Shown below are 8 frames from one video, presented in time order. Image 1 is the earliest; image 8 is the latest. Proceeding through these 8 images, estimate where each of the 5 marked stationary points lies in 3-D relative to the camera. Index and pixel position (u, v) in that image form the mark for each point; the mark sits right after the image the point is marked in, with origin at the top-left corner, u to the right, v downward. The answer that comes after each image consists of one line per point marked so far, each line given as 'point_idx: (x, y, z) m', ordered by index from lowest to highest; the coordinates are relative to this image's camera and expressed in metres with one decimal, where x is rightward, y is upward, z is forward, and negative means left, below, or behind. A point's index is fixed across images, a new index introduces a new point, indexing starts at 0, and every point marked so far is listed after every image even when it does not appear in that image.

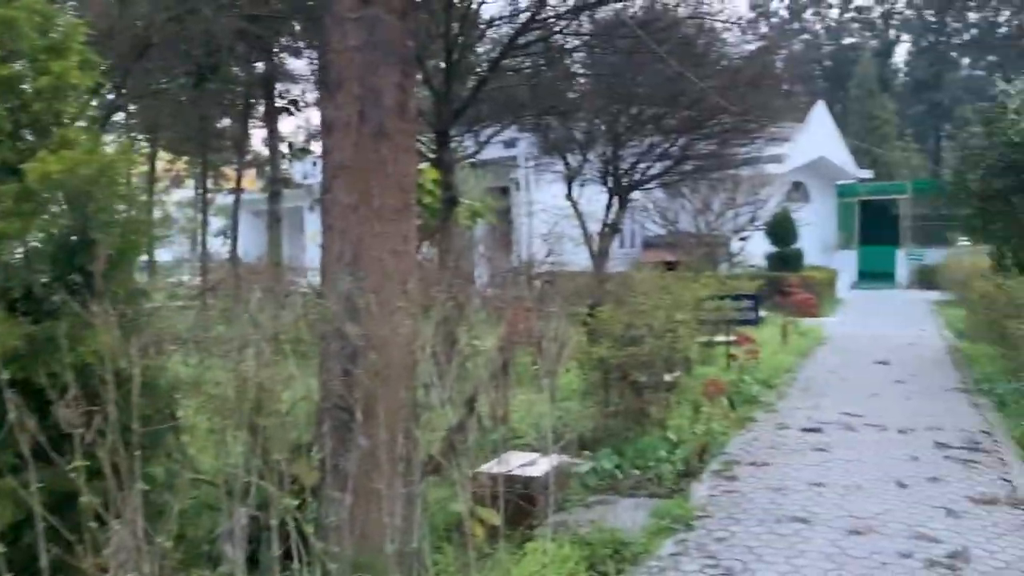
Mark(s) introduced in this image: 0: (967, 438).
0: (+3.4, -1.1, +6.4) m
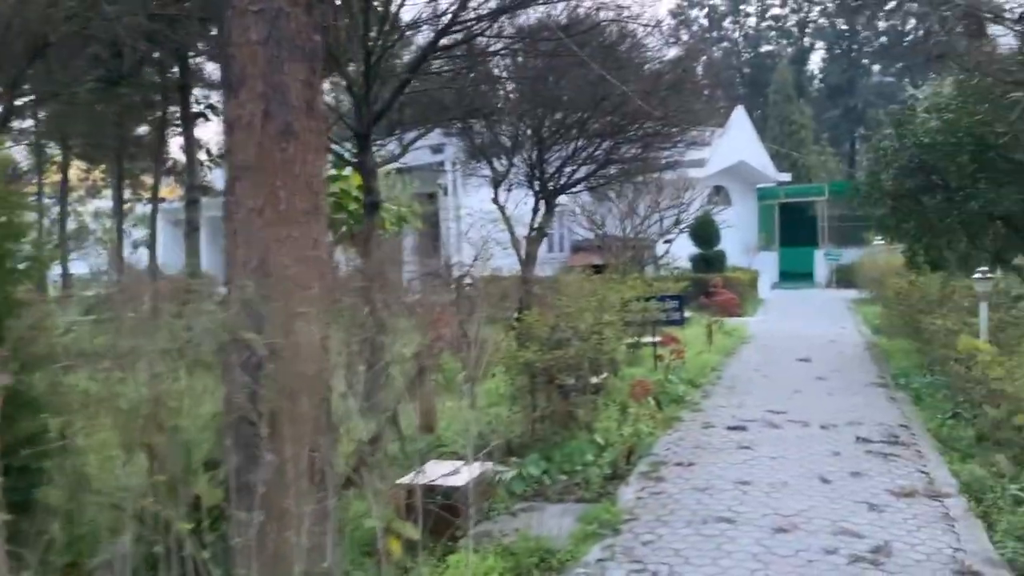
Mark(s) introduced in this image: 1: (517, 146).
0: (+2.8, -1.1, +6.5) m
1: (+0.1, +2.1, +12.7) m
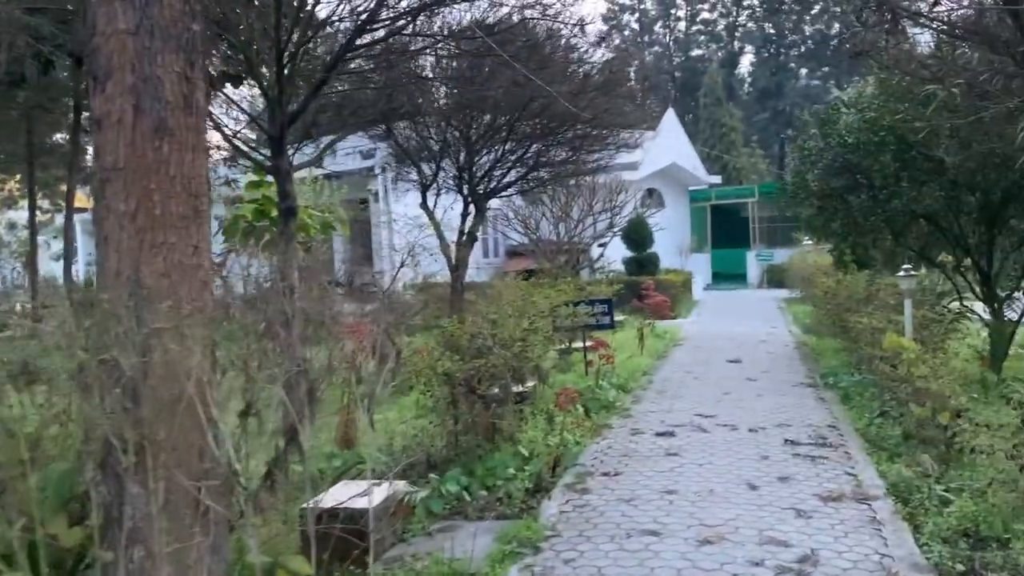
0: (+2.3, -1.1, +6.5) m
1: (-1.0, +2.0, +12.4) m
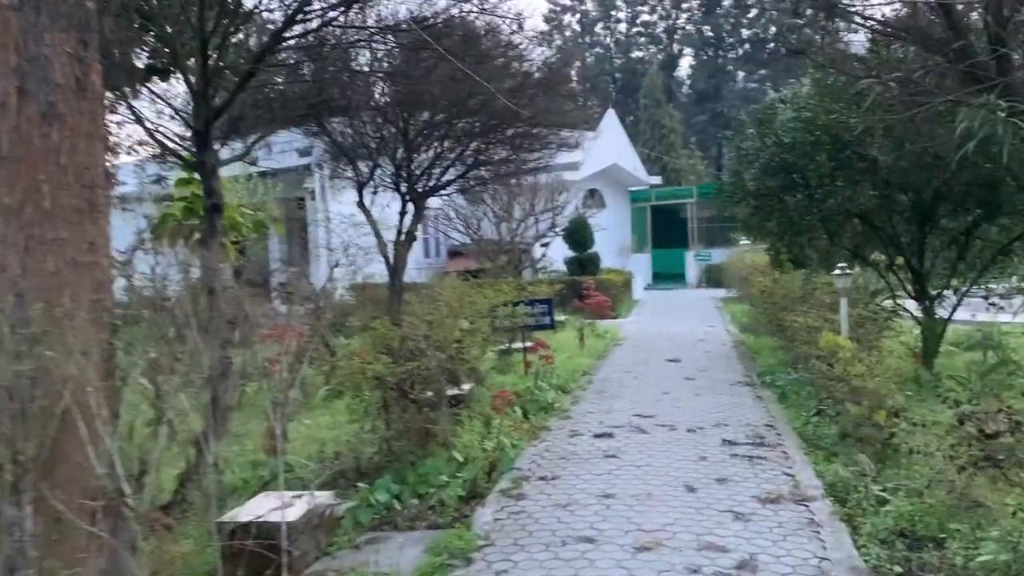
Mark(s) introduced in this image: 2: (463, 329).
0: (+1.8, -1.1, +6.4) m
1: (-1.8, +2.0, +12.1) m
2: (-0.4, -0.3, +6.3) m
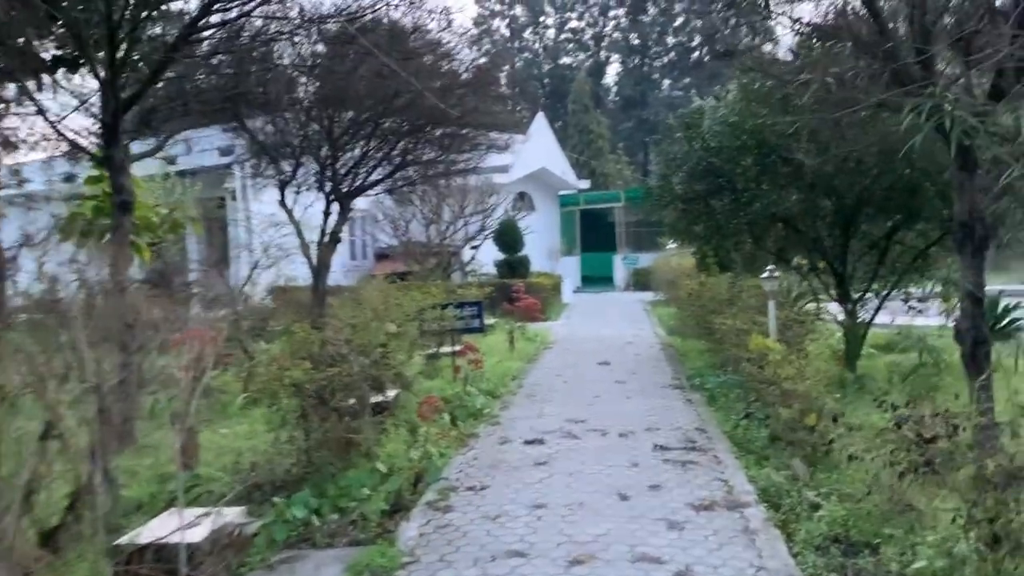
0: (+1.3, -1.1, +6.3) m
1: (-2.8, +1.9, +11.7) m
2: (-0.9, -0.3, +6.0) m
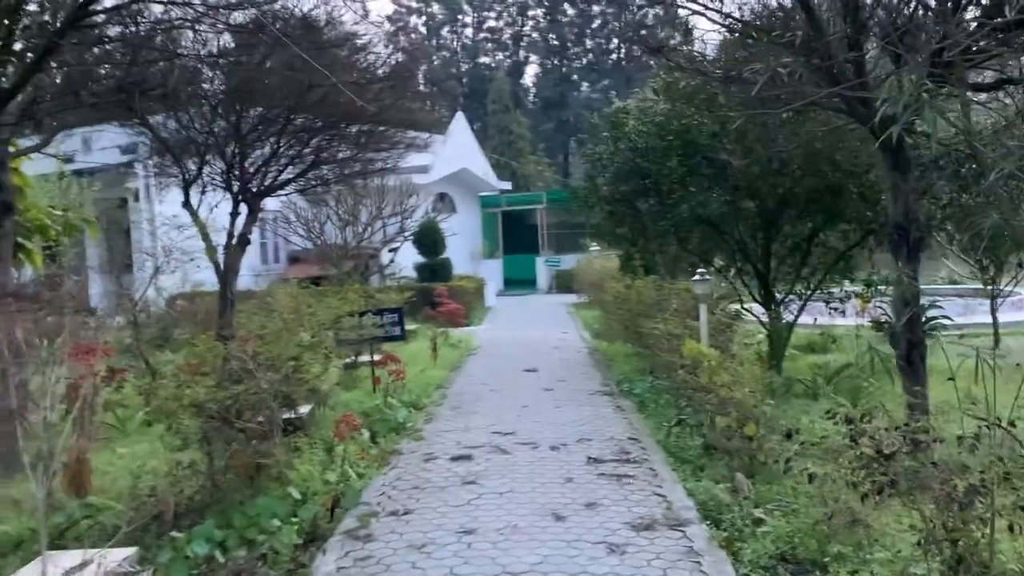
0: (+0.7, -1.1, +6.1) m
1: (-3.8, +1.8, +11.1) m
2: (-1.4, -0.4, +5.6) m
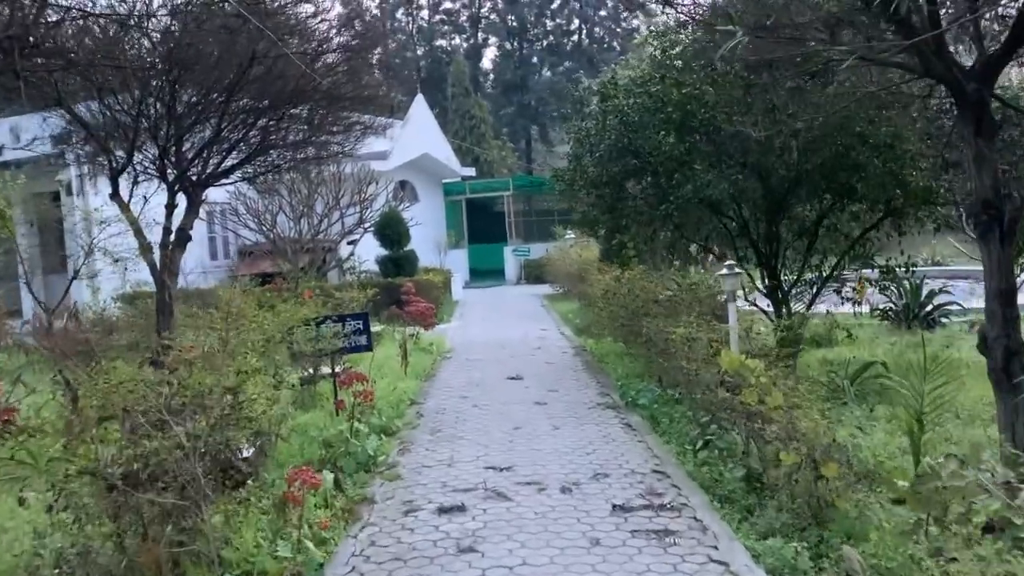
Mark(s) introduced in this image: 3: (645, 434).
0: (+0.7, -1.1, +4.9) m
1: (-4.1, +1.8, +9.7) m
2: (-1.3, -0.4, +4.3) m
3: (+0.9, -1.0, +6.2) m
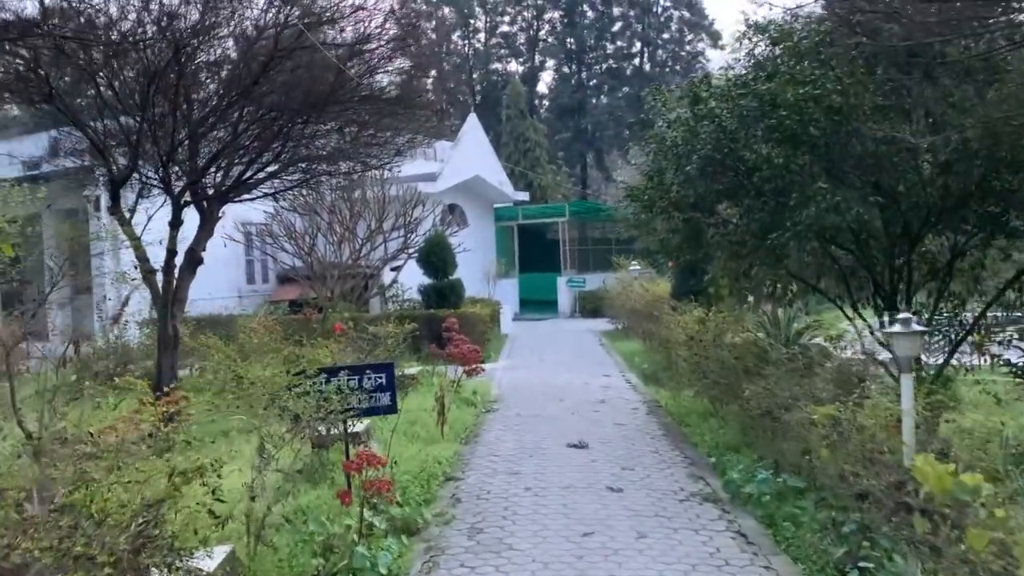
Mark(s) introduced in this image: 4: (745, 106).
0: (+1.0, -1.4, +3.2) m
1: (-3.5, +1.5, +8.3) m
2: (-1.1, -0.6, +2.7) m
3: (+1.3, -1.3, +4.4) m
4: (+1.9, +1.5, +7.2) m
